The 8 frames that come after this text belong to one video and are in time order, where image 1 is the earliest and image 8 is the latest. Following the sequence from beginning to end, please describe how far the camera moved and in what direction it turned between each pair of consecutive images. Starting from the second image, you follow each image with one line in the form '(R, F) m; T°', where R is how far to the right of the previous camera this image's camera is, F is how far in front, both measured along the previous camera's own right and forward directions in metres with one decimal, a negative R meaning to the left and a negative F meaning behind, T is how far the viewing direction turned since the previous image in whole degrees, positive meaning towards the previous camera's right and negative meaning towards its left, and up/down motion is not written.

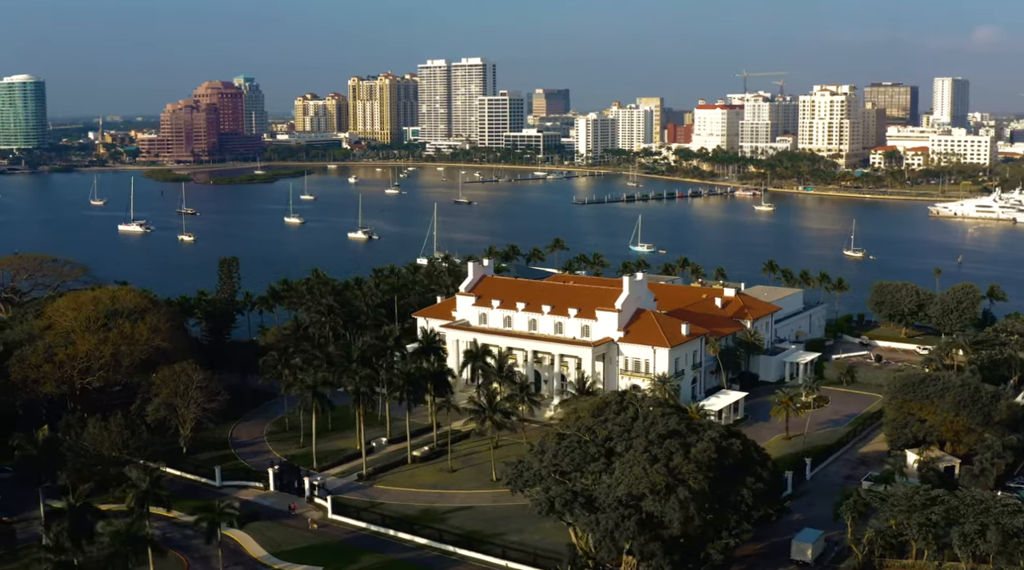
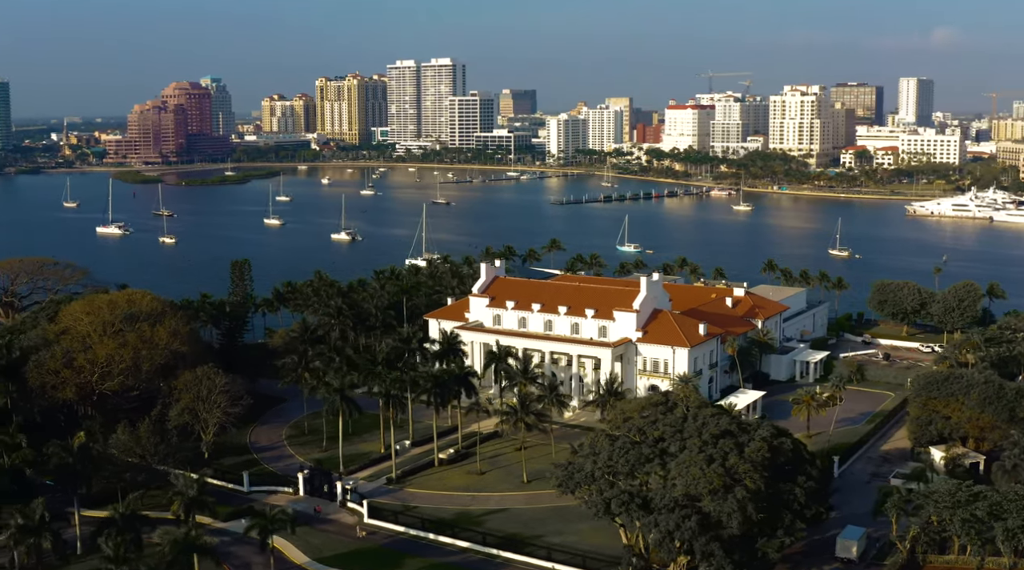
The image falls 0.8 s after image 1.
(-3.0, +0.2) m; +2°
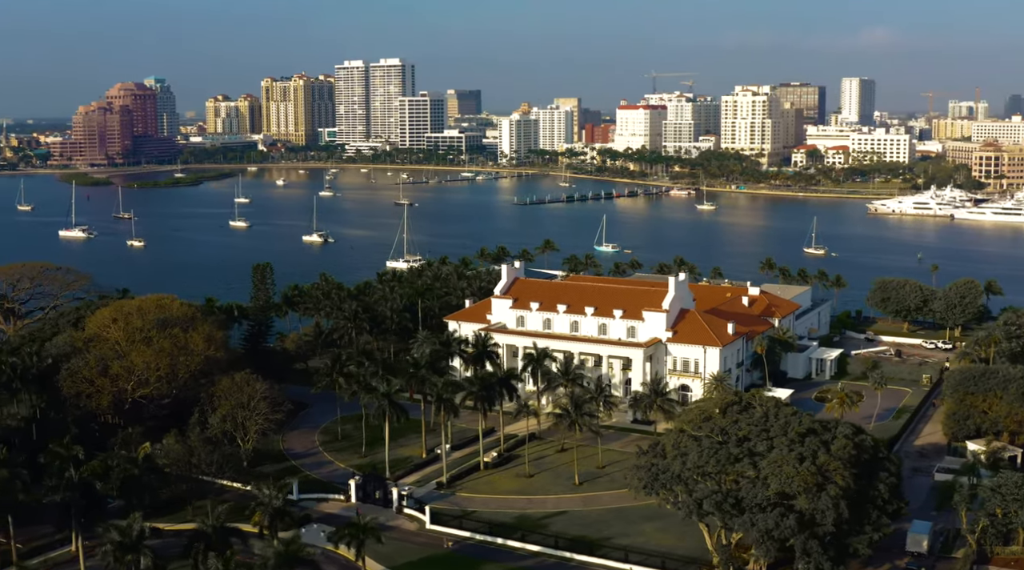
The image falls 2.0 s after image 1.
(-5.0, +0.4) m; +3°
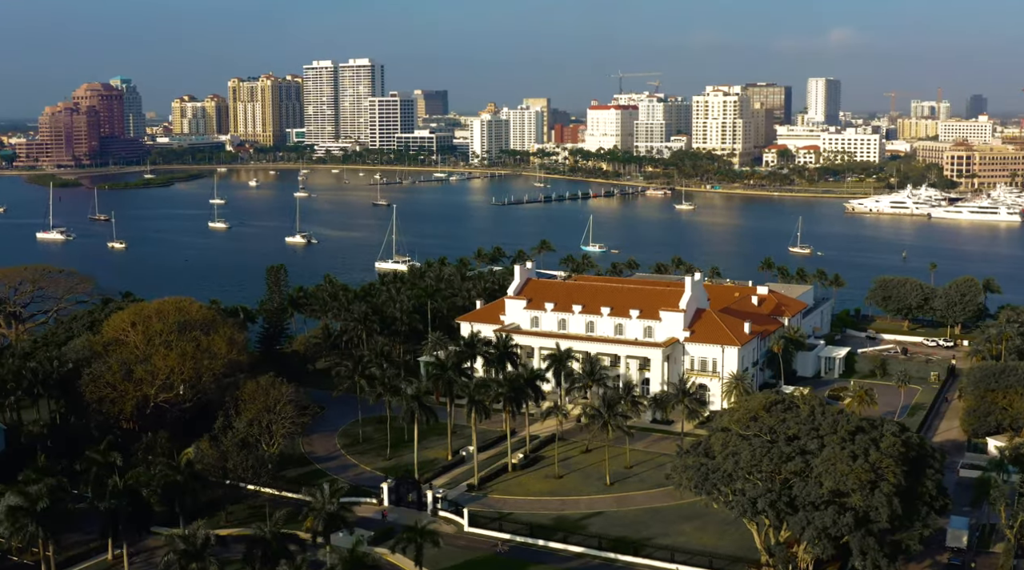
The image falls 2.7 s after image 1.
(-3.0, +0.2) m; +2°
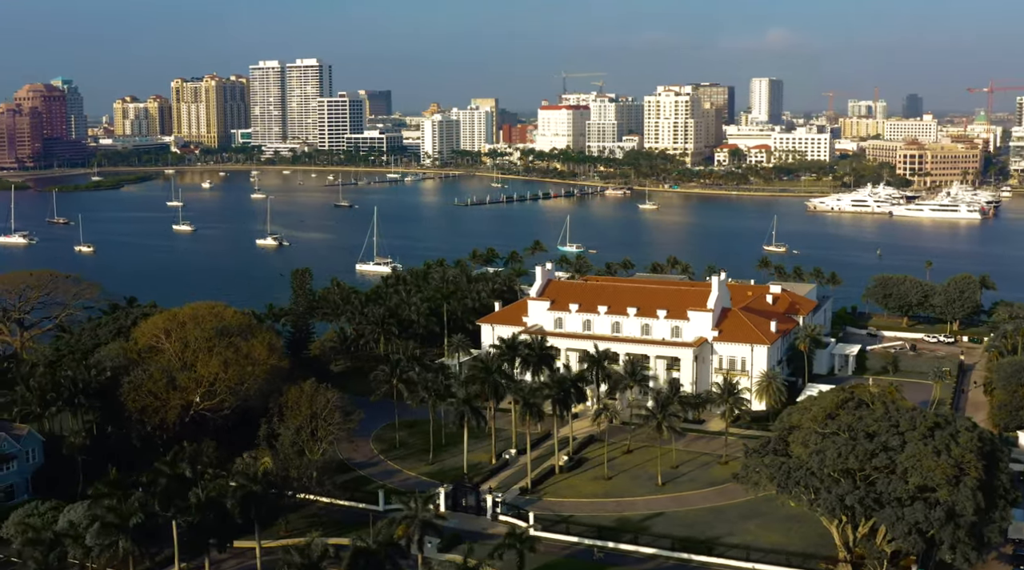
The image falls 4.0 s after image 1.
(-5.1, +0.4) m; +3°
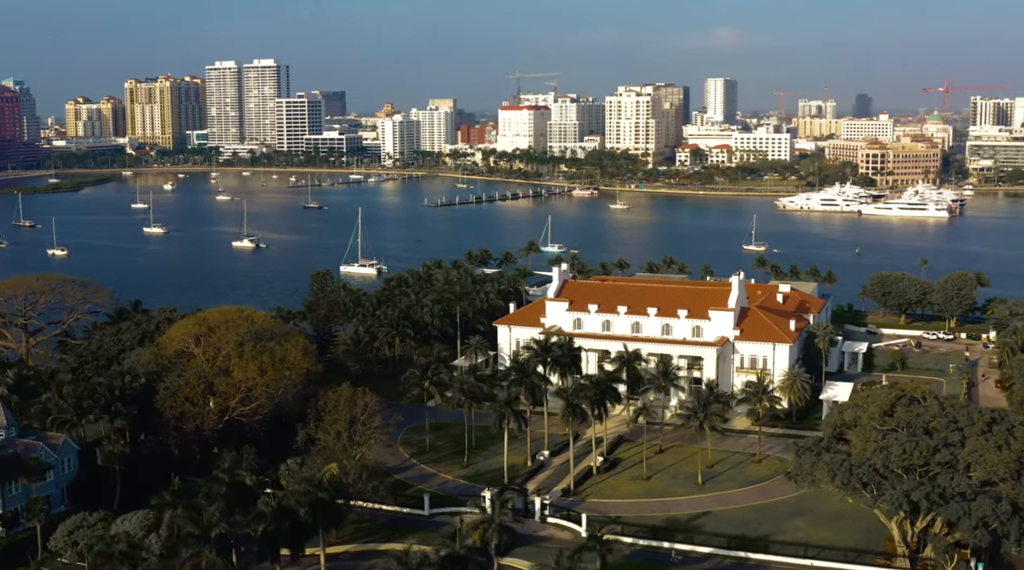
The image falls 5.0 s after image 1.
(-4.0, +0.2) m; +2°
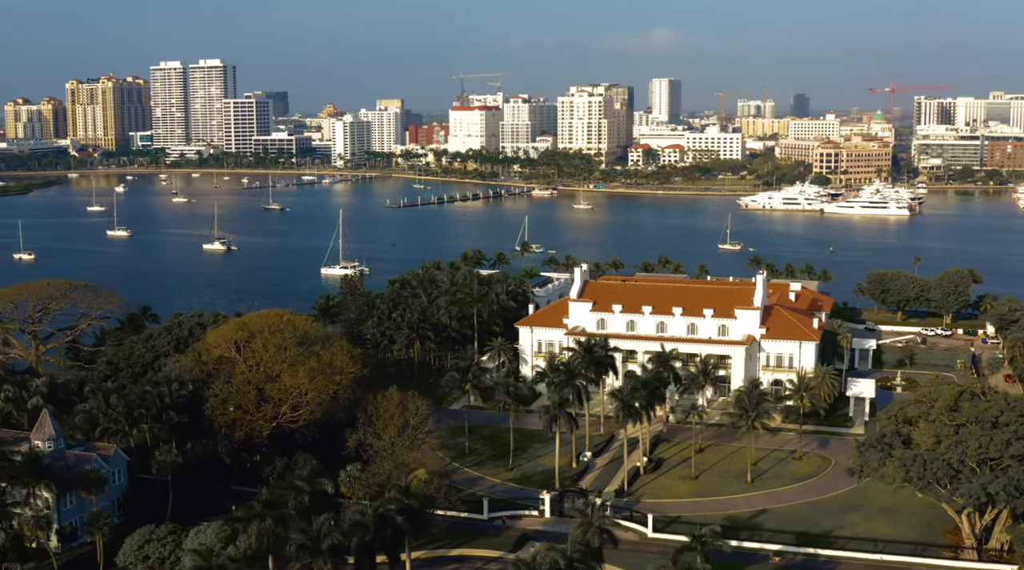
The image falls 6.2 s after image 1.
(-5.1, +0.2) m; +3°
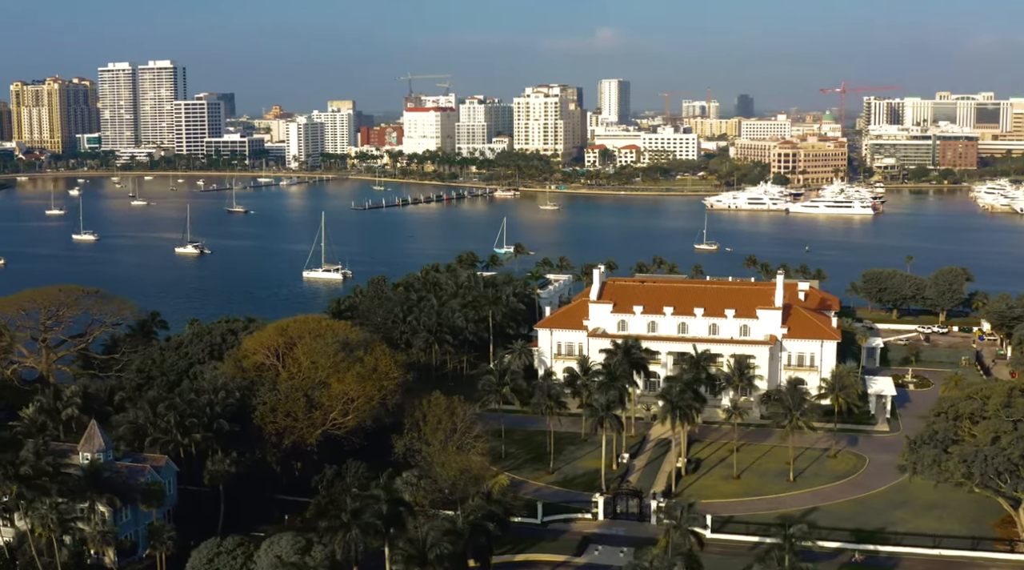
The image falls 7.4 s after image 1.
(-4.6, +0.1) m; +3°
